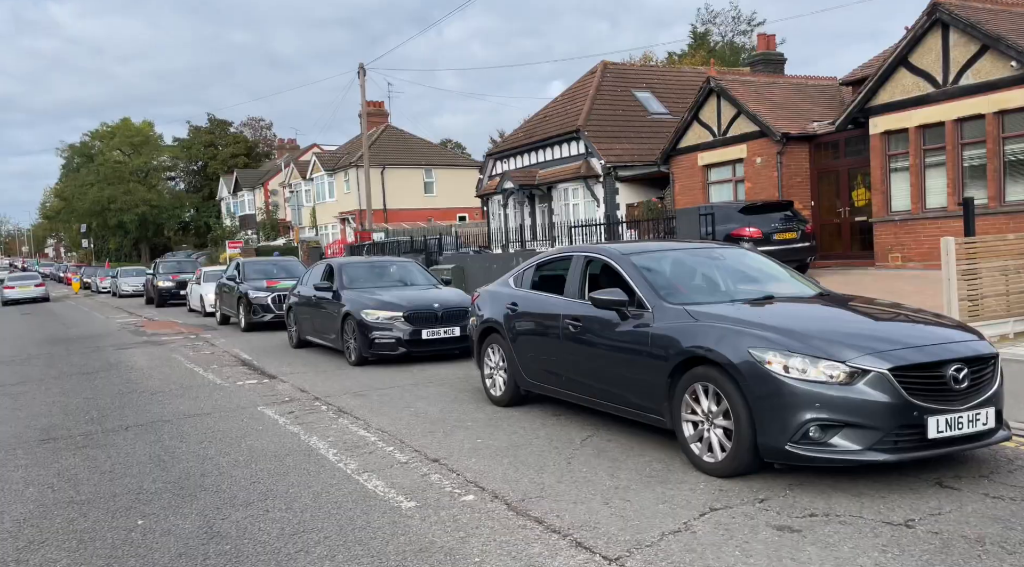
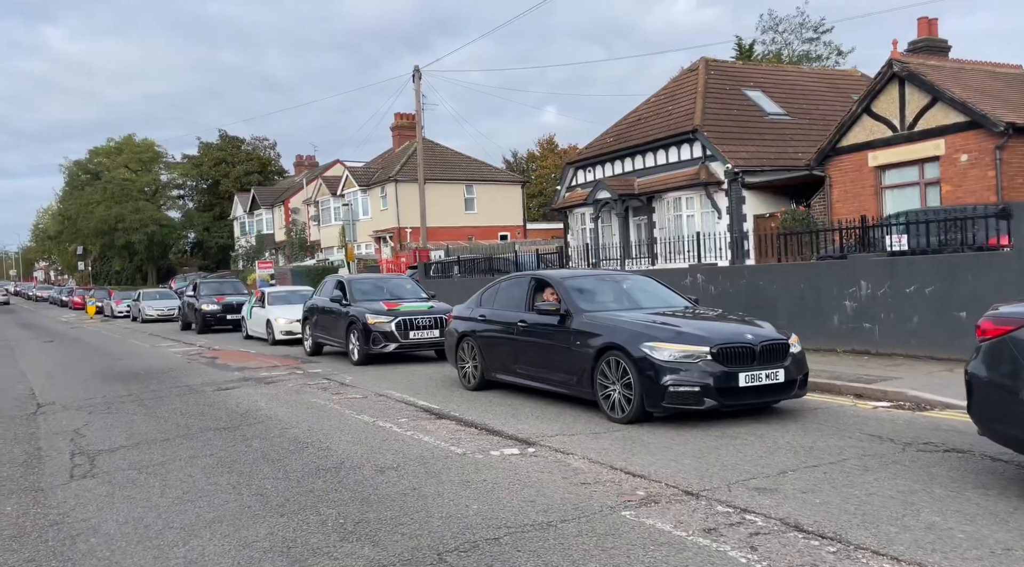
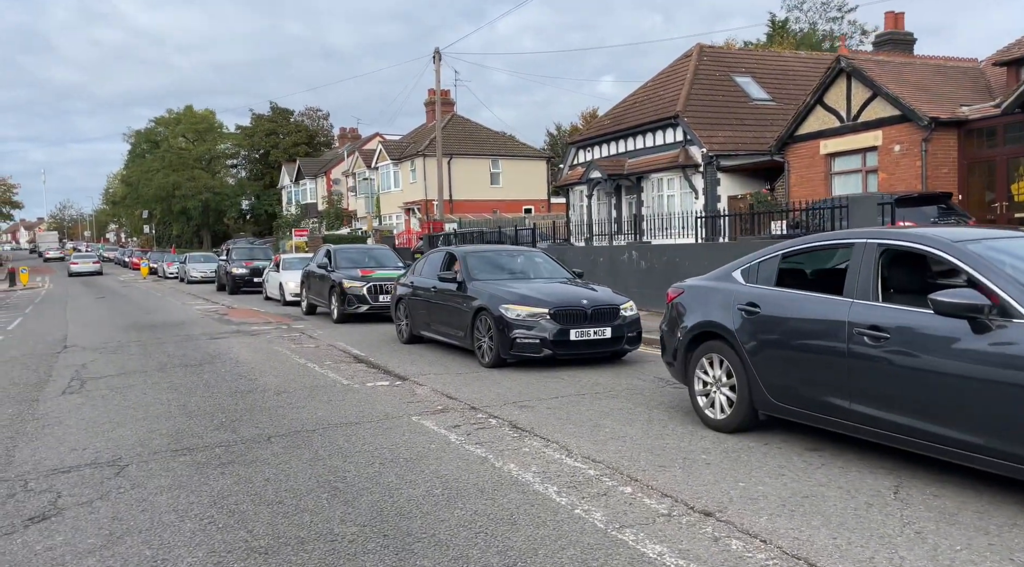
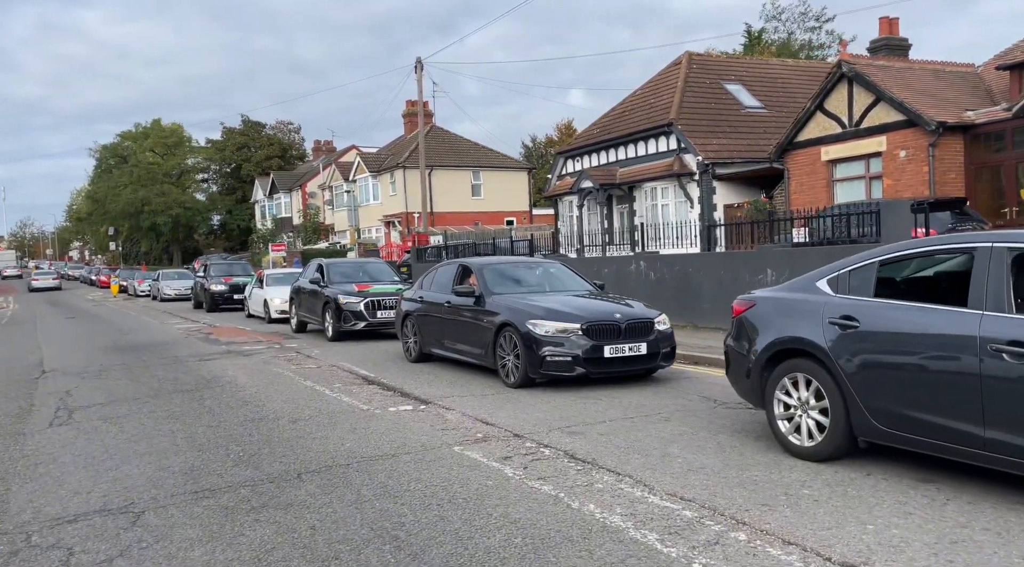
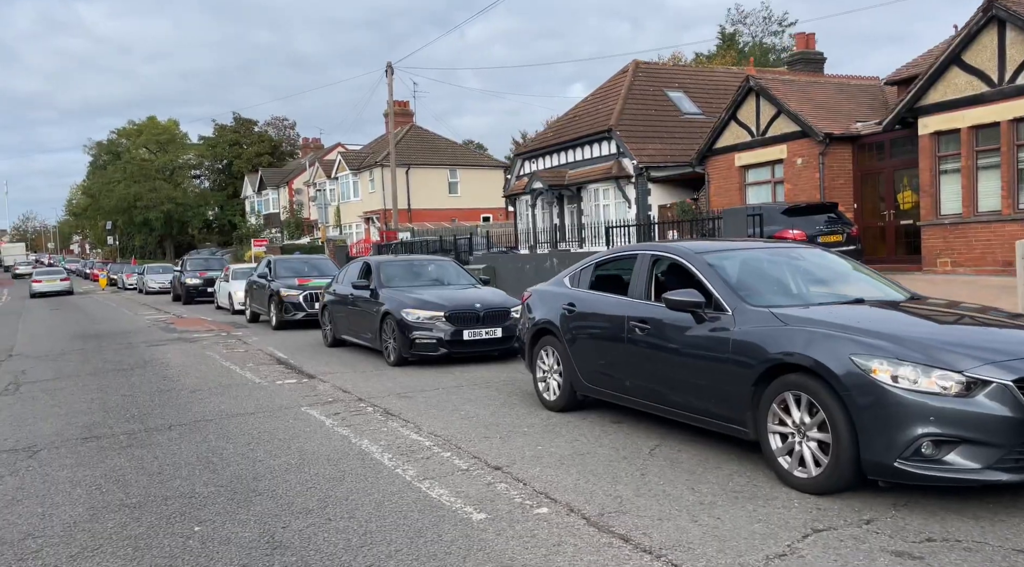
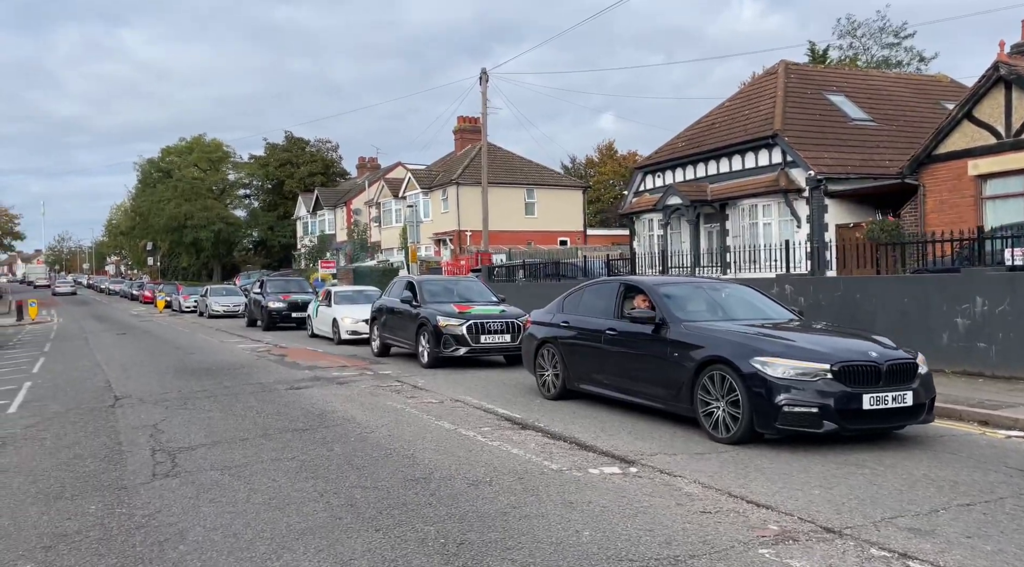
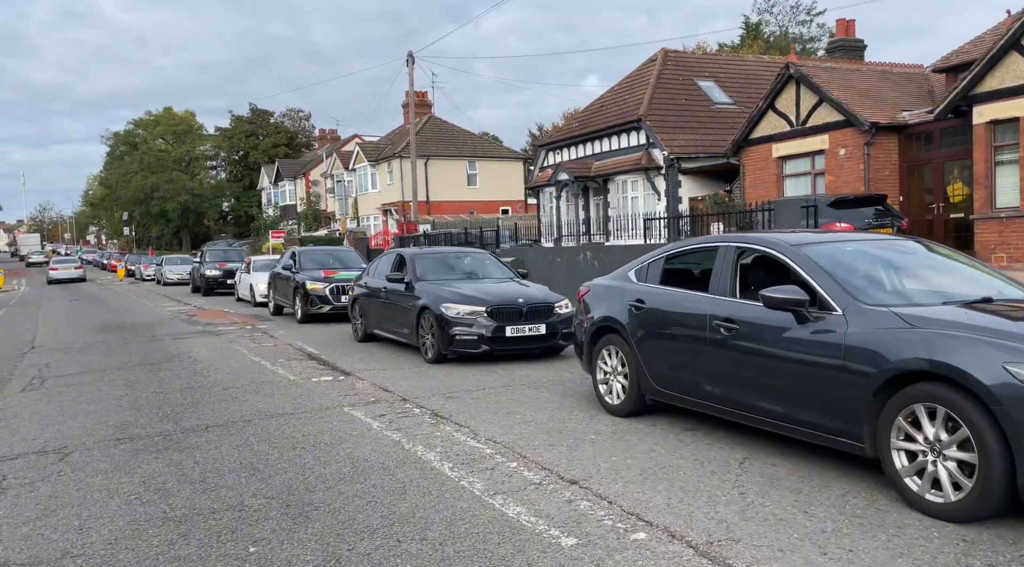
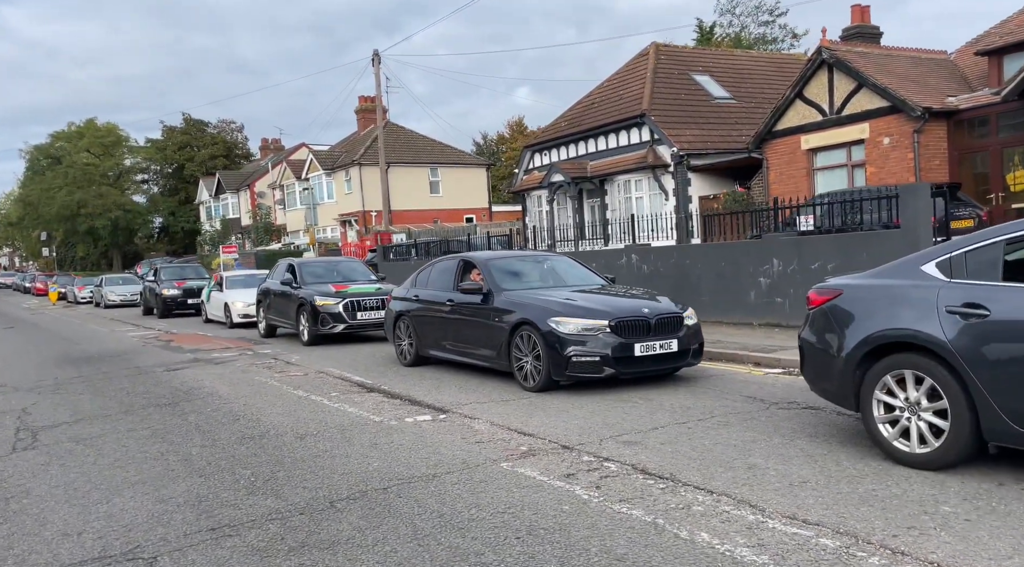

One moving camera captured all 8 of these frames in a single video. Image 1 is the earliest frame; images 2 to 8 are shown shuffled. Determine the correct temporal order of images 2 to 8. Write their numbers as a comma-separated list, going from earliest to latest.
5, 7, 3, 4, 8, 2, 6
